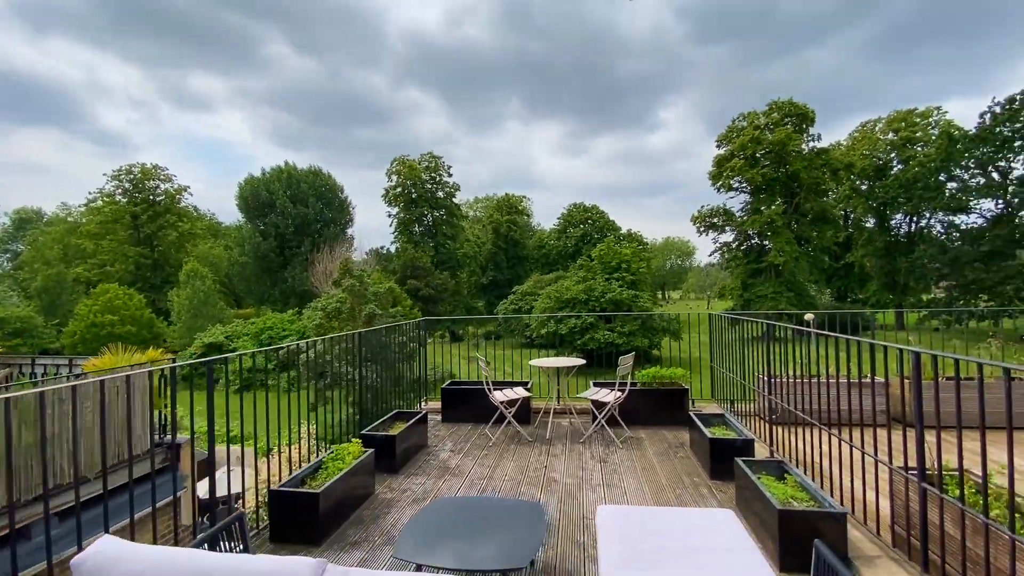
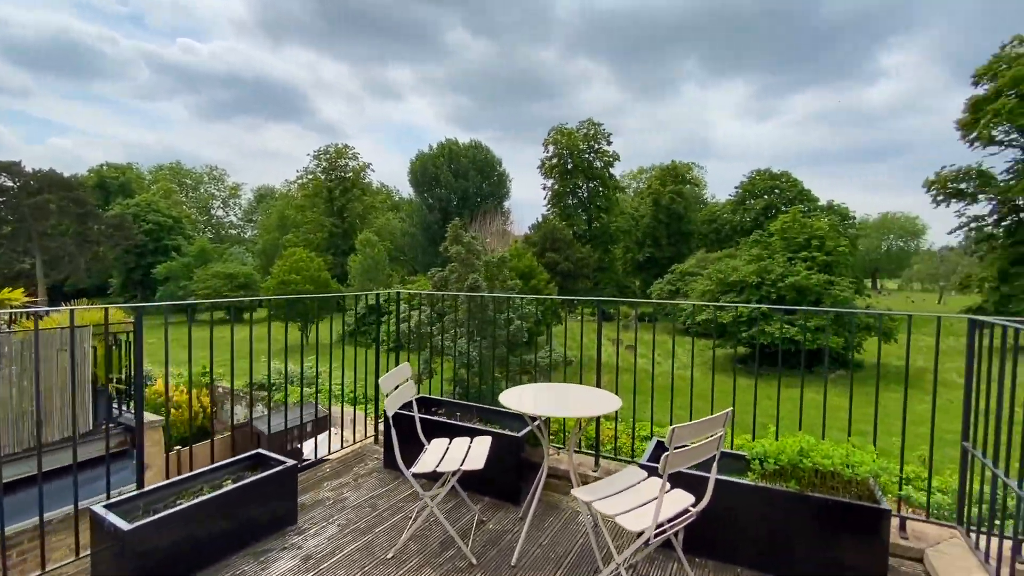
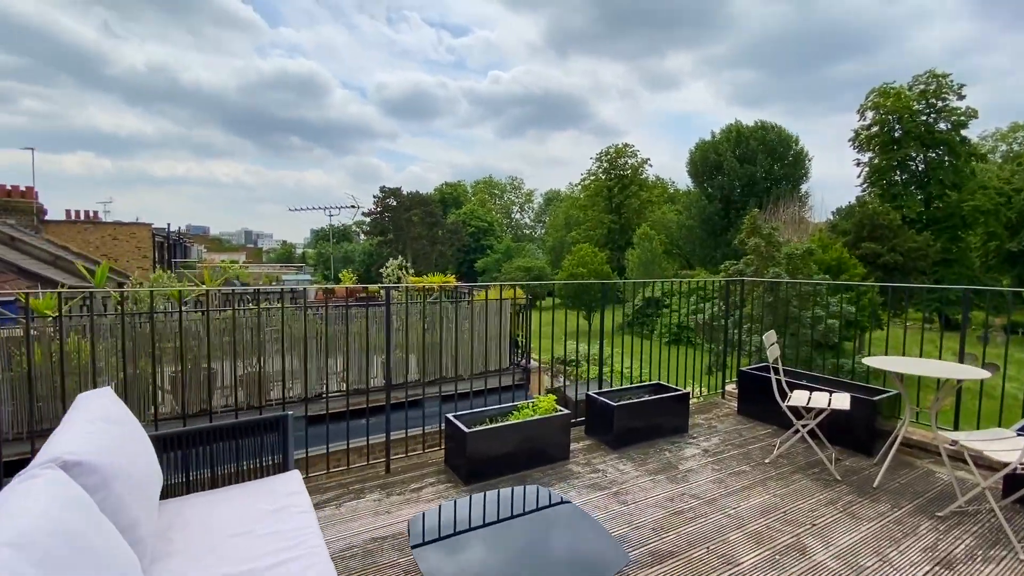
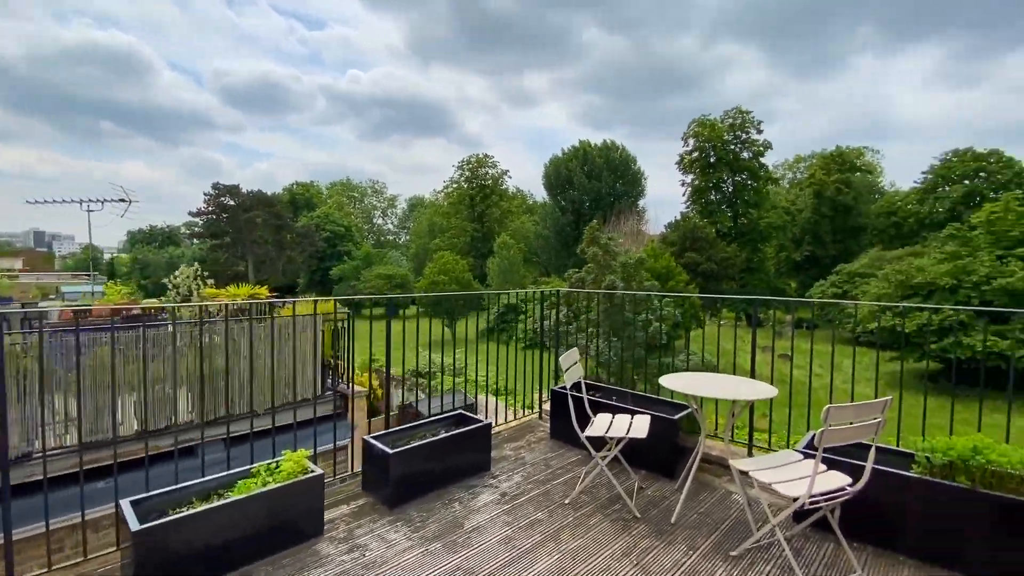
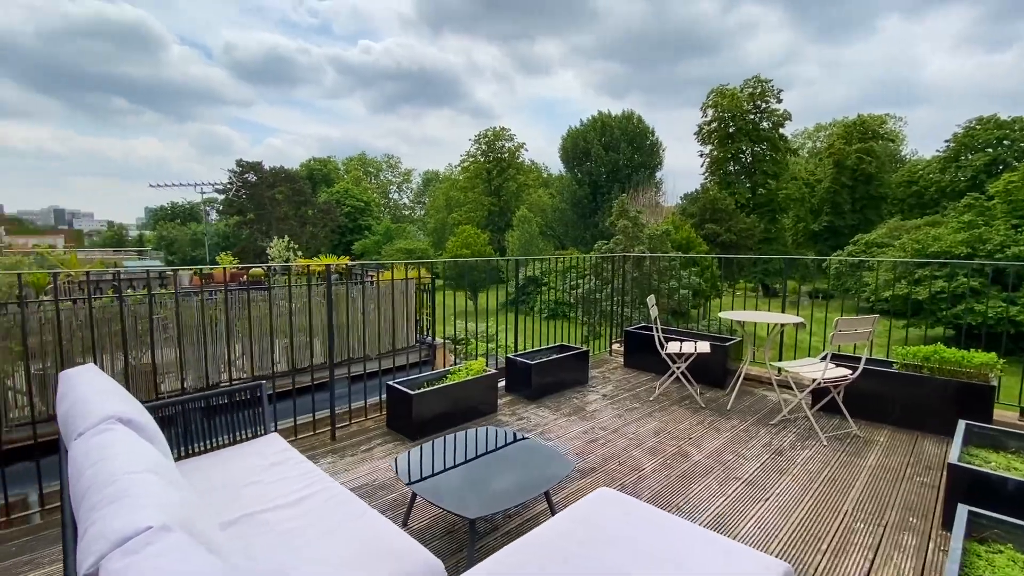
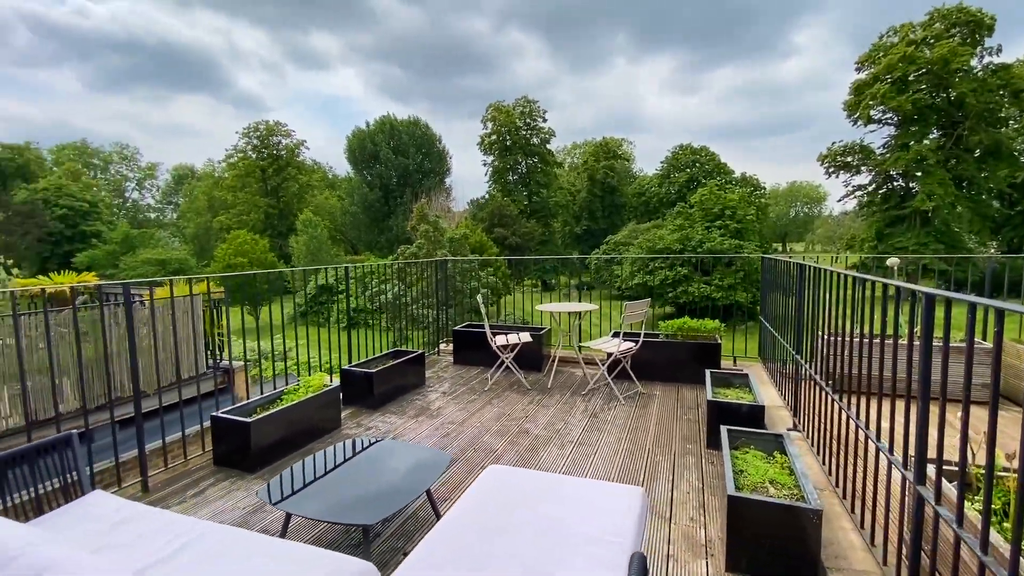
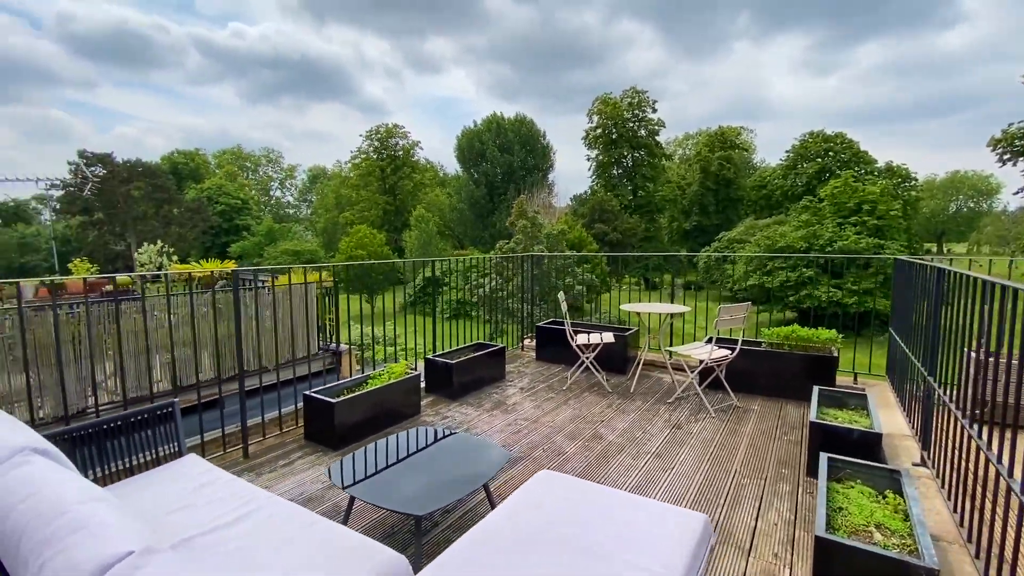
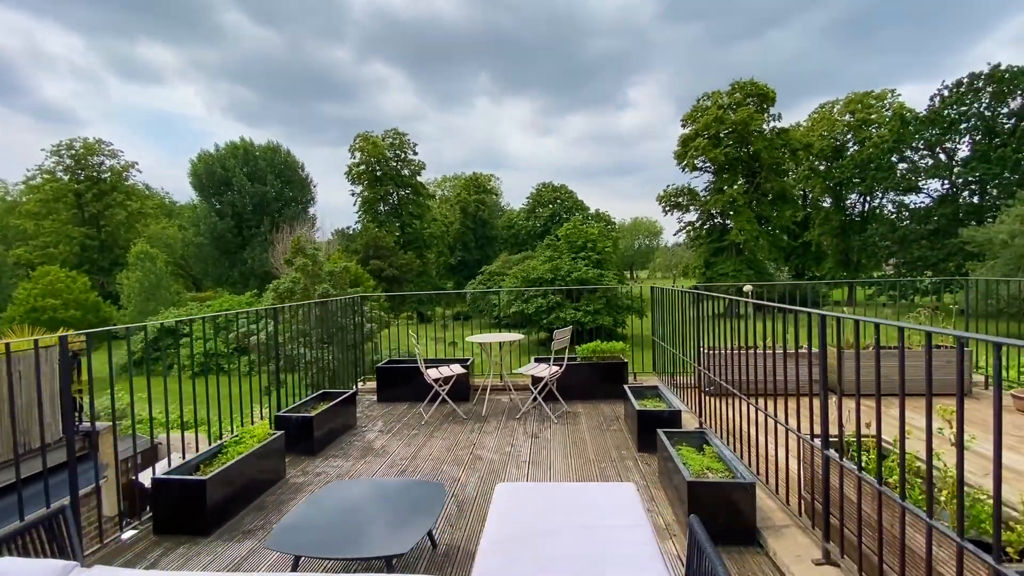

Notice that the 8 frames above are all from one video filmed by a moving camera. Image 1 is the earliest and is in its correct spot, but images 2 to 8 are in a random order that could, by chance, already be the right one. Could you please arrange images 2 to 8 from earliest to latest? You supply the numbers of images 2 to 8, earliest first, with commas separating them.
8, 6, 7, 5, 3, 4, 2
